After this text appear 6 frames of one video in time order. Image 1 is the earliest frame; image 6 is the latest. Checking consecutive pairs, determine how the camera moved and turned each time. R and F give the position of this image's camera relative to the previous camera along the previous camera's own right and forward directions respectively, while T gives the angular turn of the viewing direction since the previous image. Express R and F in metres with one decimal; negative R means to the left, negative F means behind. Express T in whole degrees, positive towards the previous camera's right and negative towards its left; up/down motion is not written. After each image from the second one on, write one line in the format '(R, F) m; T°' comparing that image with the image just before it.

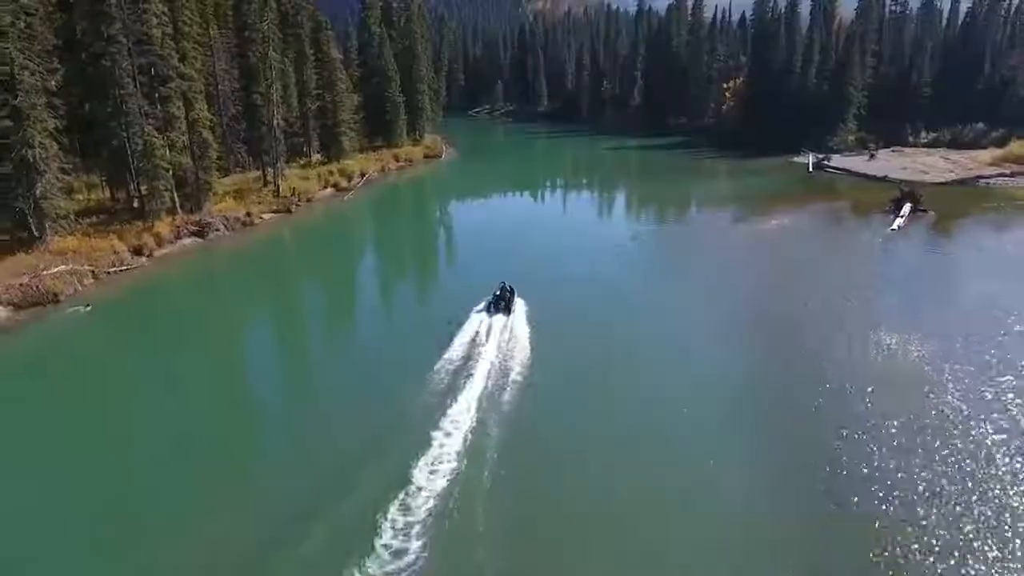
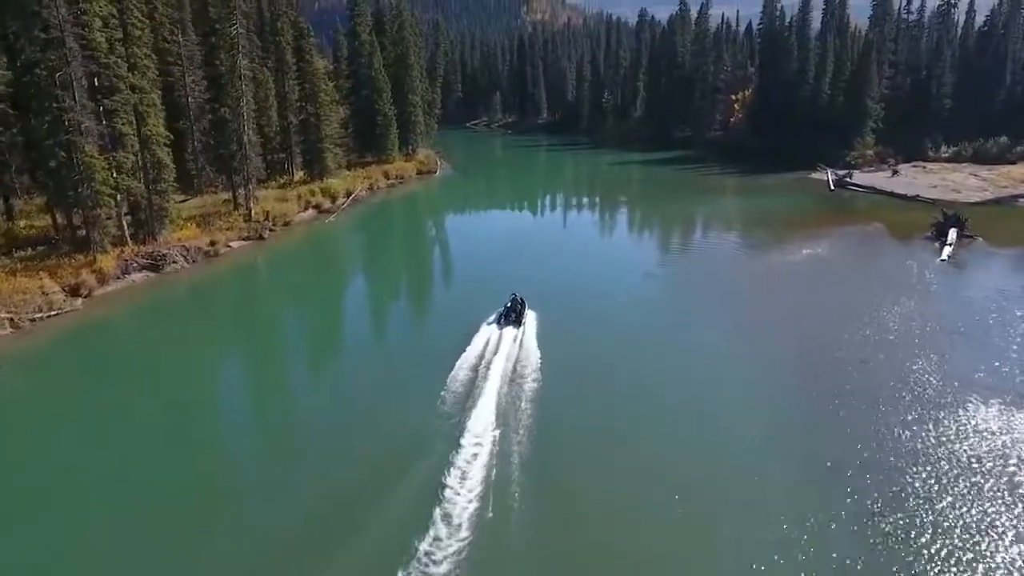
(0.0, +3.8) m; 0°
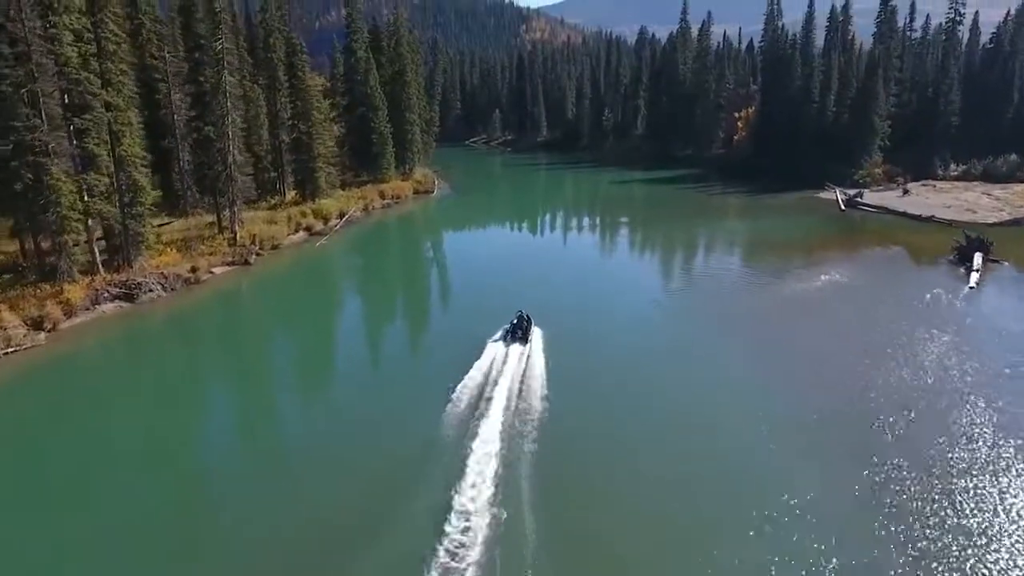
(0.0, +1.8) m; 0°
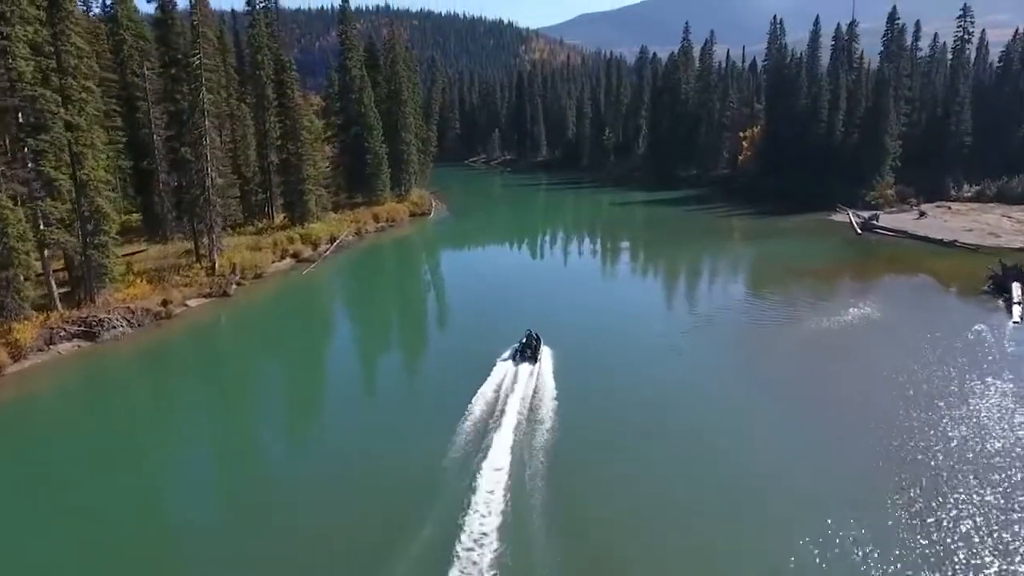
(-0.1, +2.3) m; 0°
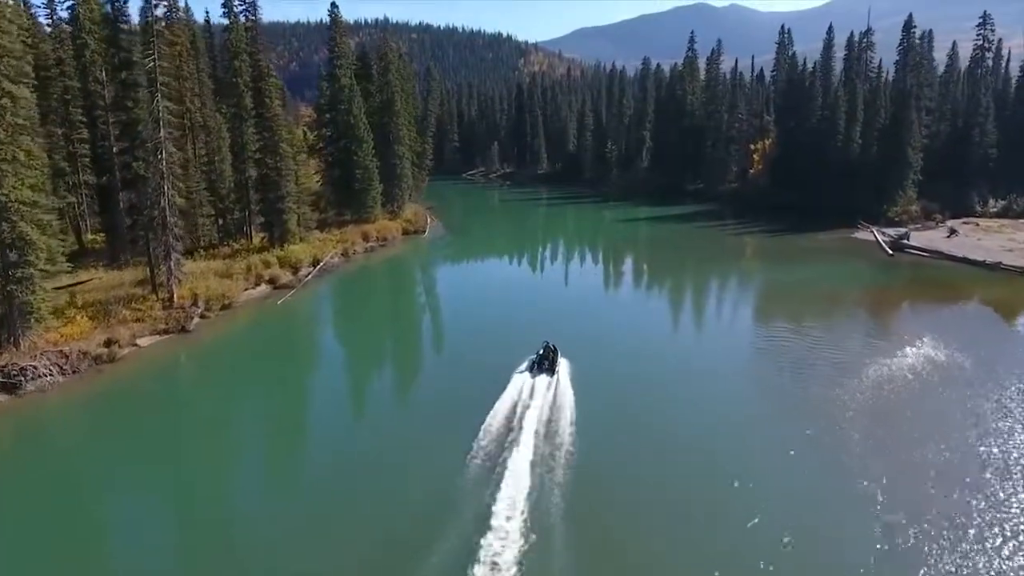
(-0.1, +3.6) m; 0°
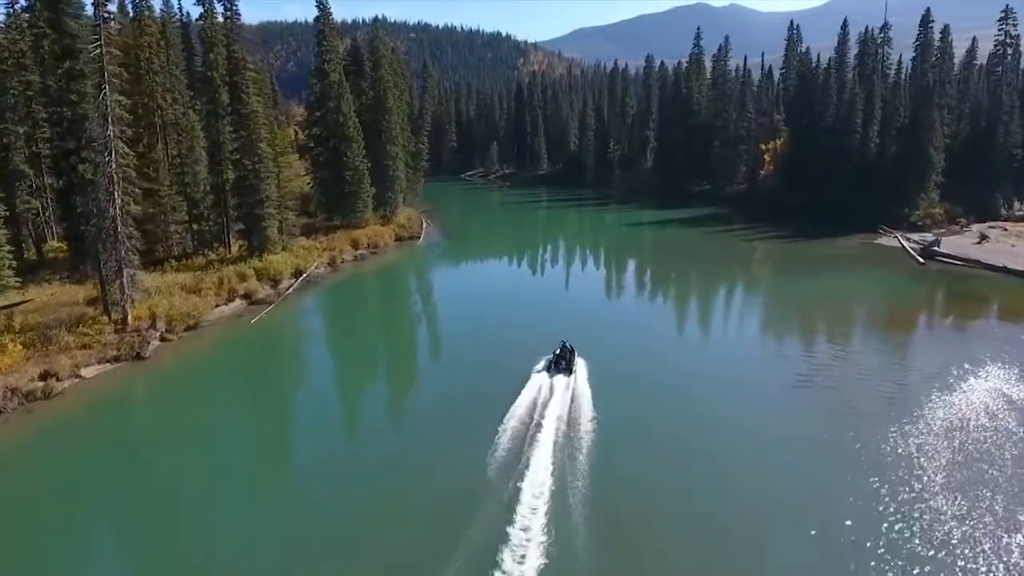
(-0.1, +3.0) m; 0°
